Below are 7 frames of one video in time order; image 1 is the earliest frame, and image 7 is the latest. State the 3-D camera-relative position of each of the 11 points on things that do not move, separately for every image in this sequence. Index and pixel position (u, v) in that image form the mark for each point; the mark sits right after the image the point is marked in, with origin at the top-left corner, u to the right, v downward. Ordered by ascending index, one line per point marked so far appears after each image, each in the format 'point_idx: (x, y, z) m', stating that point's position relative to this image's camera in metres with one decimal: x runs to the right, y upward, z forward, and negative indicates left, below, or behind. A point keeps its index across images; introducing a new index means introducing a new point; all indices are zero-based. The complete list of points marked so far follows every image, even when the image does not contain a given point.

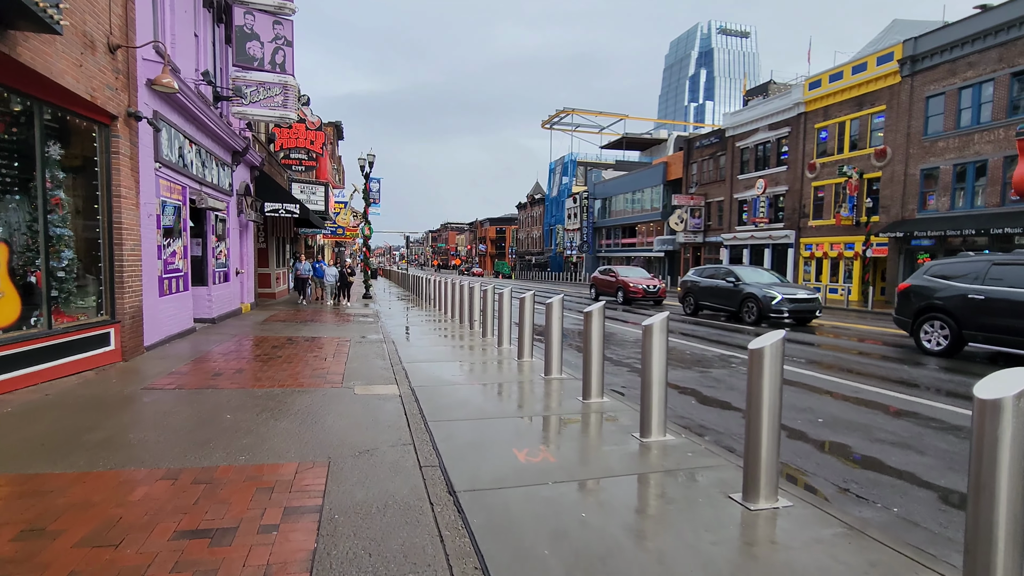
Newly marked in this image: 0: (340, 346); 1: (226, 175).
0: (-3.3, -1.1, +10.1) m
1: (-7.2, +2.8, +13.2) m
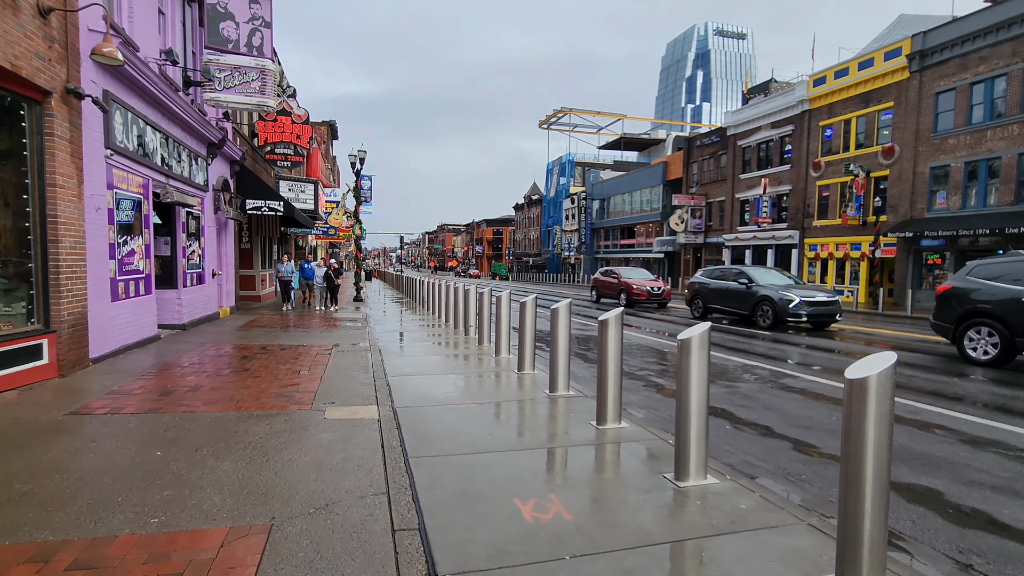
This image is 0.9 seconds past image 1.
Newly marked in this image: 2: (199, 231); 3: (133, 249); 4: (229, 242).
0: (-3.3, -1.2, +9.0) m
1: (-7.2, +2.8, +12.2) m
2: (-7.4, +1.3, +12.4) m
3: (-6.3, +0.7, +8.8) m
4: (-8.1, +1.3, +15.1) m
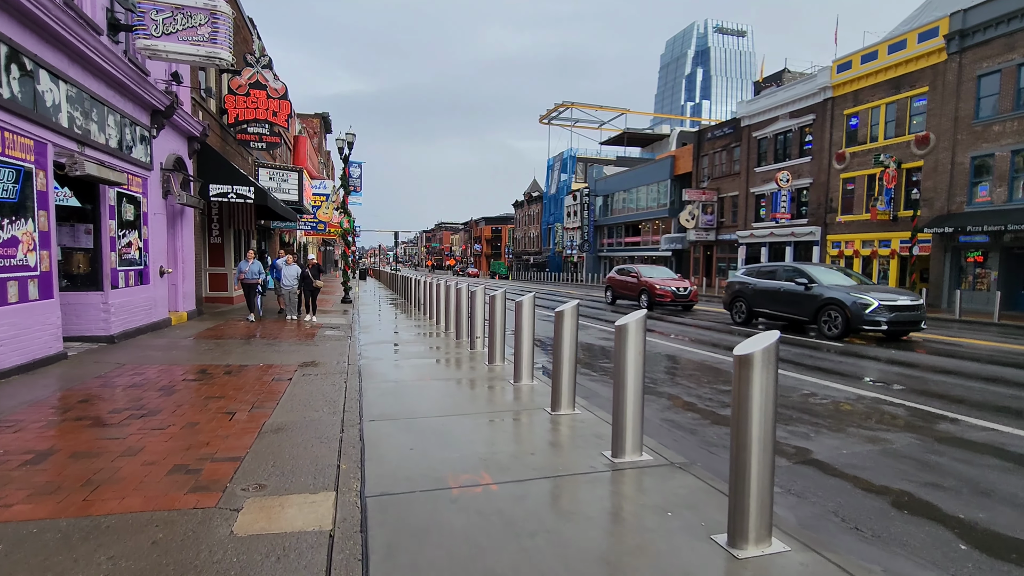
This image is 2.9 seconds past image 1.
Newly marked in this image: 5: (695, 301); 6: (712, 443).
0: (-3.0, -1.2, +6.7) m
1: (-6.9, +2.7, +9.7) m
2: (-7.1, +1.3, +10.0) m
3: (-6.0, +0.6, +6.3) m
4: (-7.8, +1.3, +12.7) m
5: (+6.6, -0.5, +19.0) m
6: (+1.8, -1.4, +4.6) m
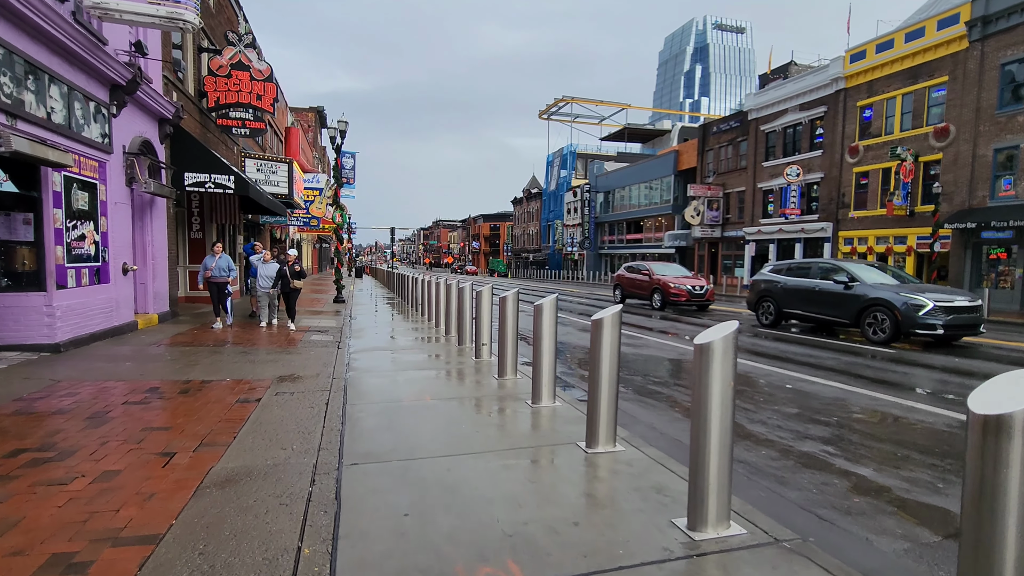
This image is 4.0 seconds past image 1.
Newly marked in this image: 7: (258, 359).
0: (-2.8, -1.2, +5.4) m
1: (-6.8, +2.7, +8.5) m
2: (-6.9, +1.3, +8.7) m
3: (-5.8, +0.6, +5.1) m
4: (-7.7, +1.3, +11.4) m
5: (+6.7, -0.4, +17.8) m
6: (+2.0, -1.4, +3.4) m
7: (-3.8, -1.1, +7.9) m
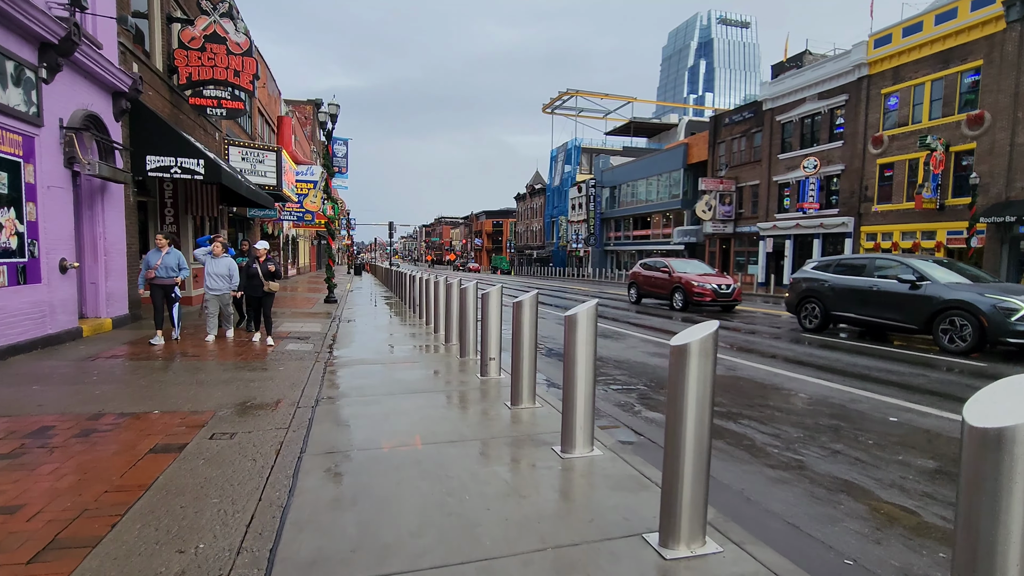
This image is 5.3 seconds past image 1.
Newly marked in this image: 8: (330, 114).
0: (-2.6, -1.2, +3.9) m
1: (-6.6, +2.7, +6.9) m
2: (-6.7, +1.3, +7.2) m
3: (-5.6, +0.6, +3.5) m
4: (-7.5, +1.3, +9.9) m
5: (+7.0, -0.4, +16.2) m
6: (+2.1, -1.4, +1.8) m
7: (-3.6, -1.1, +6.3) m
8: (-6.0, +5.7, +17.4) m
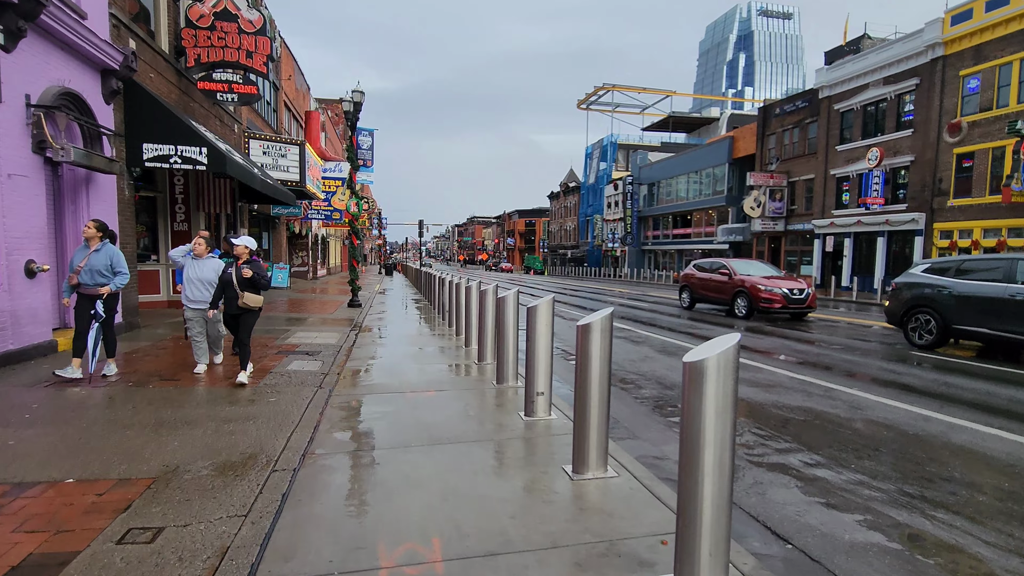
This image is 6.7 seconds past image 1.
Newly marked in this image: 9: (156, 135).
0: (-2.2, -1.4, +2.4) m
1: (-6.0, +2.6, +5.7) m
2: (-6.1, +1.2, +5.9) m
3: (-5.3, +0.5, +2.2) m
4: (-6.7, +1.2, +8.7) m
5: (+8.1, -0.5, +14.1) m
6: (+2.3, -1.5, +0.1) m
7: (-3.1, -1.2, +4.9) m
8: (-4.8, +5.6, +16.1) m
9: (-6.4, +2.8, +9.5) m
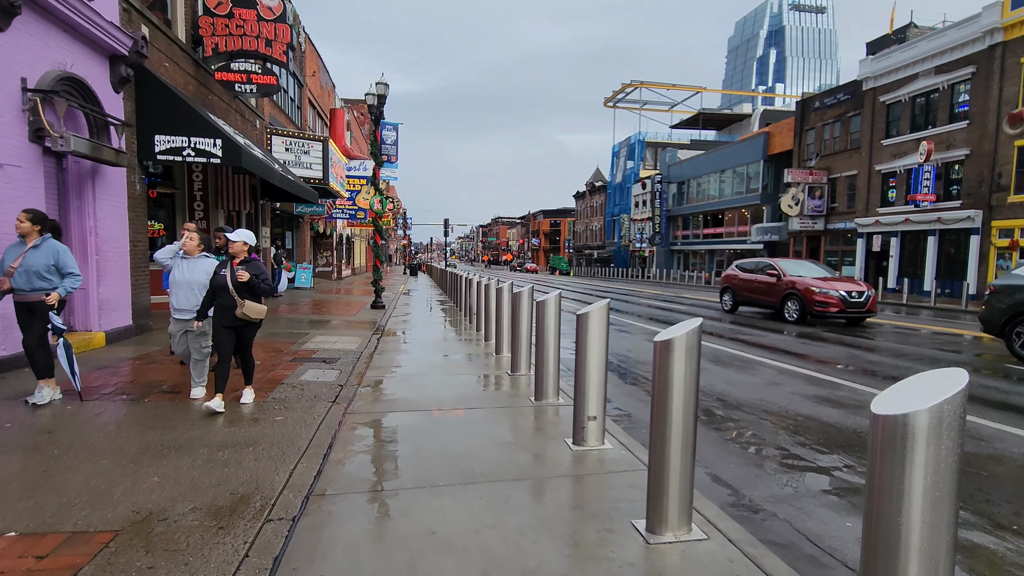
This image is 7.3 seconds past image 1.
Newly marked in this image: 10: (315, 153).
0: (-2.0, -1.4, +1.6) m
1: (-5.6, +2.6, +5.1) m
2: (-5.7, +1.2, +5.4) m
3: (-5.0, +0.5, +1.6) m
4: (-6.2, +1.2, +8.1) m
5: (+8.8, -0.6, +12.9) m
6: (+2.5, -1.6, -0.9) m
7: (-2.7, -1.2, +4.2) m
8: (-3.9, +5.6, +15.5) m
9: (-5.8, +2.8, +8.9) m
10: (-6.3, +4.3, +16.6) m
